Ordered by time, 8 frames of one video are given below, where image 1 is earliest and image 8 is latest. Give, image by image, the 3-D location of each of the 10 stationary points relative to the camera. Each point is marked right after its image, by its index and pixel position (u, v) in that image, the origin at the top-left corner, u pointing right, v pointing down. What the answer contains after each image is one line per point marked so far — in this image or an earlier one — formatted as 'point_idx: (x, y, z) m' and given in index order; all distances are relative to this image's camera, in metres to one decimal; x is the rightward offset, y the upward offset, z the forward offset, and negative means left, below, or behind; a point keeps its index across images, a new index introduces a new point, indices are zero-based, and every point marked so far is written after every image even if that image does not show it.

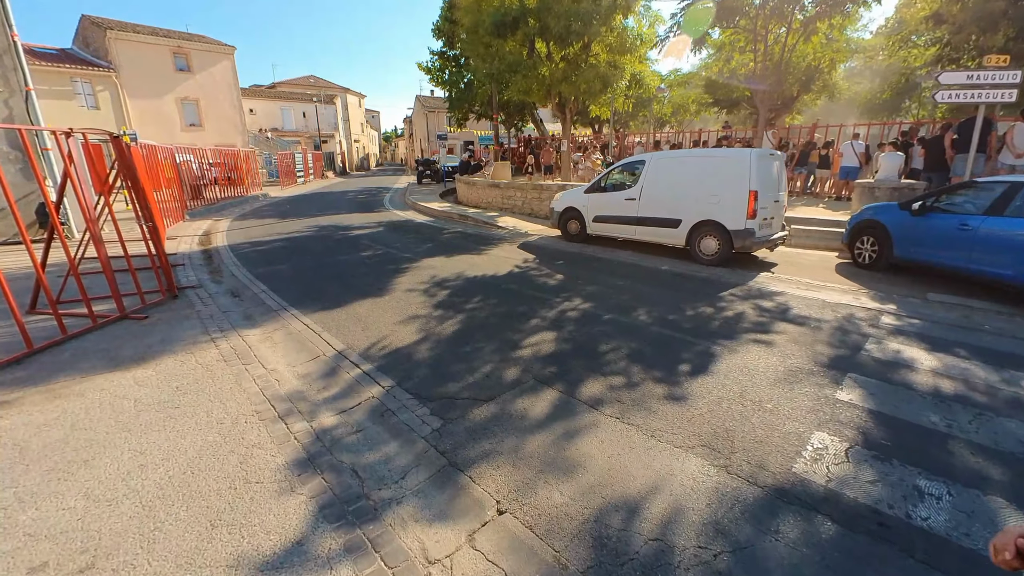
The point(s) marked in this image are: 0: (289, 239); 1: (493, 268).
0: (-5.2, +1.1, +10.7) m
1: (-0.3, +0.4, +7.8) m
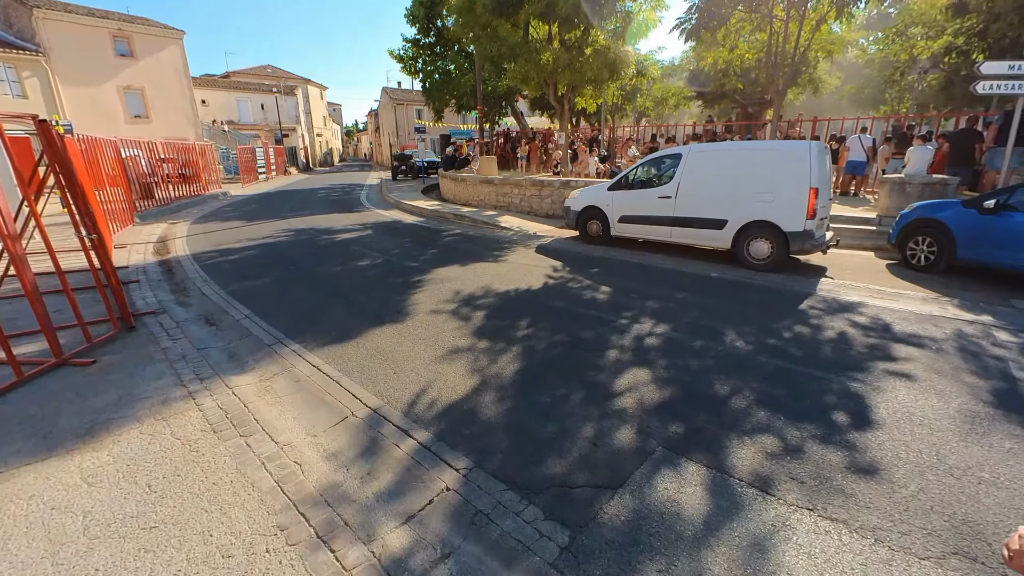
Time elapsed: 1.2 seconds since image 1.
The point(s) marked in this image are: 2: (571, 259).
0: (-4.9, +0.8, +9.2) m
1: (+0.2, +0.2, +6.7) m
2: (+1.0, +0.6, +8.0) m
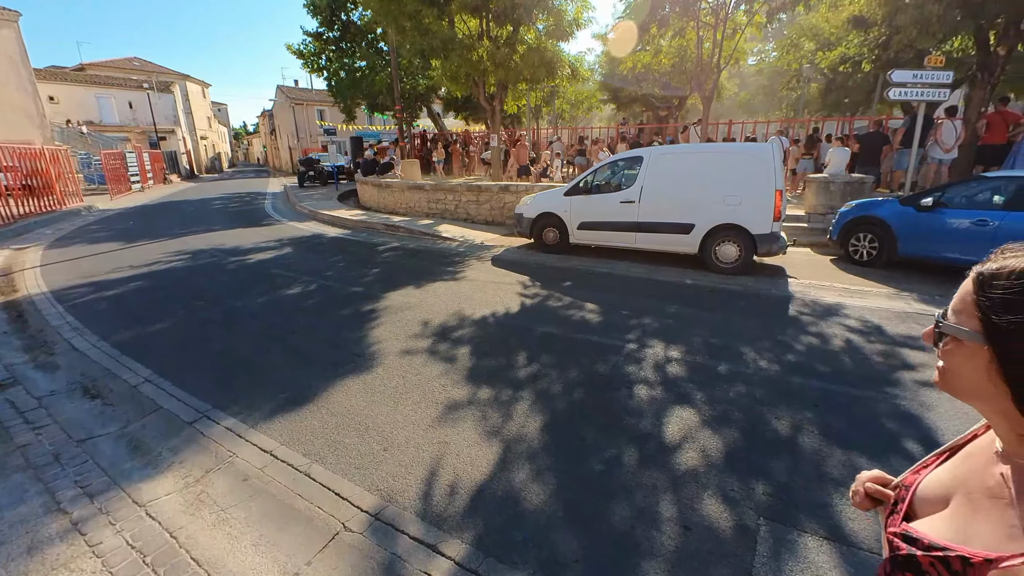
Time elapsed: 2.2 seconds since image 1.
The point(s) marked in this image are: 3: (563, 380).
0: (-5.7, +0.2, +7.4) m
1: (-0.2, -0.1, +5.8) m
2: (+0.3, +0.3, +7.3) m
3: (+0.4, -0.8, +3.9) m
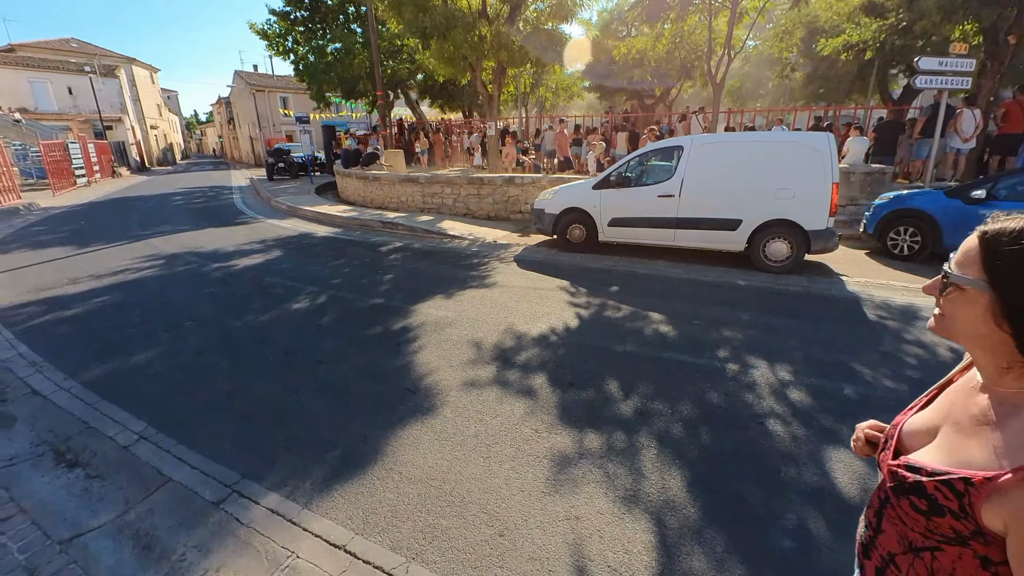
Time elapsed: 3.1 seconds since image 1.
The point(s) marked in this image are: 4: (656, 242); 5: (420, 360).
0: (-5.2, 0.0, +6.2) m
1: (+0.4, -0.2, +5.1) m
2: (+0.8, +0.2, +6.6) m
3: (+1.1, -0.9, +3.2) m
4: (+2.2, +0.7, +6.9) m
5: (-0.8, -0.6, +4.0) m
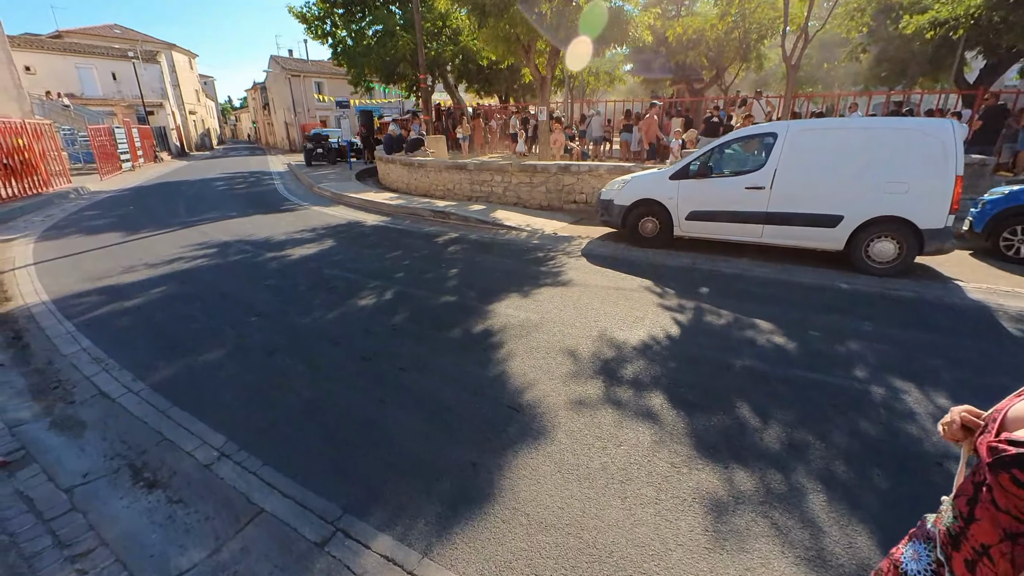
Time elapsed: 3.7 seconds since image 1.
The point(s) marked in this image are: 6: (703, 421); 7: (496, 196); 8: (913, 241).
0: (-4.3, +0.2, +6.0) m
1: (+1.2, -0.2, +4.6) m
2: (+1.7, +0.3, +6.1) m
3: (+1.9, -1.0, +2.7) m
4: (+3.1, +0.7, +6.3) m
5: (0.0, -0.6, +3.5) m
6: (+1.2, -0.8, +3.0) m
7: (-0.4, +2.1, +10.5) m
8: (+4.8, +0.6, +5.6) m
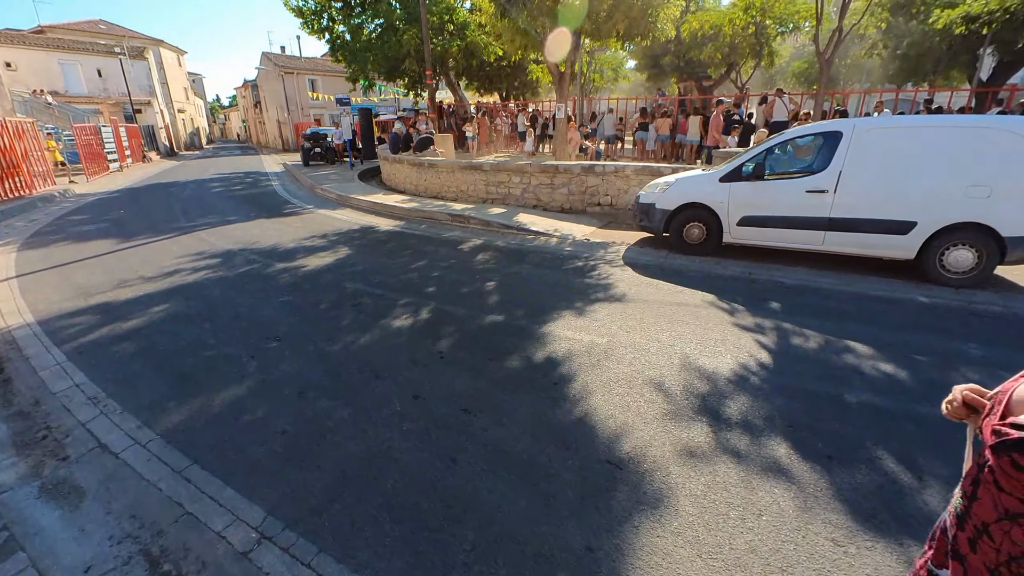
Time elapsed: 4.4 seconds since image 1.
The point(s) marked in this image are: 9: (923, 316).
0: (-3.8, 0.0, +5.4) m
1: (+1.7, -0.4, +4.1) m
2: (+2.2, +0.1, +5.6) m
3: (+2.4, -1.1, +2.2) m
4: (+3.6, +0.5, +5.8) m
5: (+0.5, -0.8, +3.0) m
6: (+1.8, -1.0, +2.5) m
7: (0.0, +1.9, +10.0) m
8: (+5.3, +0.4, +5.1) m
9: (+4.0, -0.3, +4.5) m
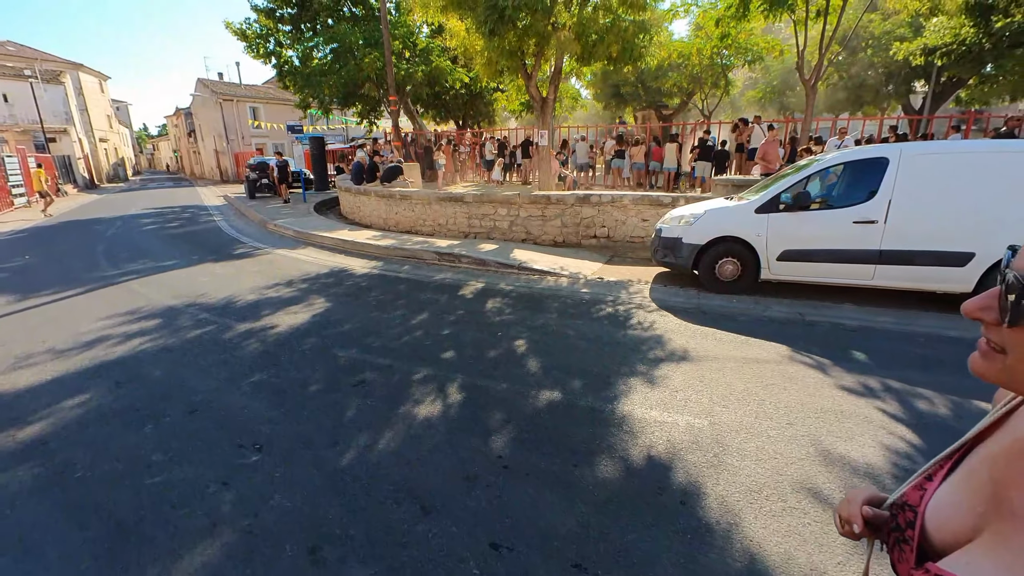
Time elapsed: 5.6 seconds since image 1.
0: (-3.5, -0.7, +4.0) m
1: (+2.1, -0.8, +3.3) m
2: (+2.4, -0.4, +4.9) m
3: (+3.1, -1.4, +1.5) m
4: (+3.8, +0.1, +5.3) m
5: (+1.1, -1.2, +2.1) m
6: (+2.4, -1.3, +1.7) m
7: (-0.2, +1.1, +9.1) m
8: (+5.6, +0.1, +4.8) m
9: (+4.4, -0.6, +4.0) m
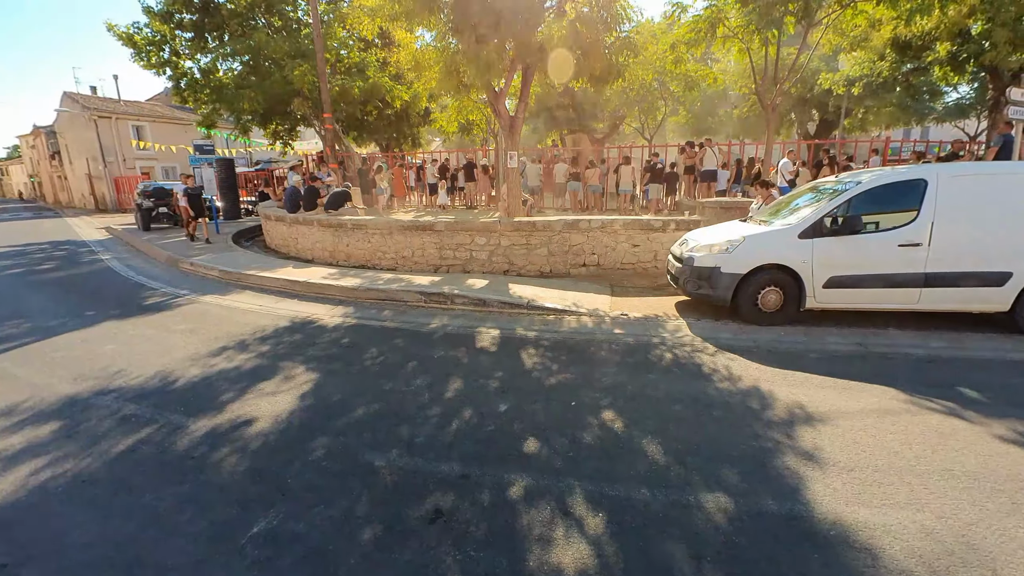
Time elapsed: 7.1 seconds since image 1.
0: (-2.8, -1.2, +2.4) m
1: (+2.9, -1.0, +2.8) m
2: (+2.9, -0.7, +4.4) m
3: (+4.2, -1.5, +1.1) m
4: (+4.1, -0.2, +5.0) m
5: (+2.1, -1.4, +1.4) m
6: (+3.4, -1.5, +1.2) m
7: (-0.6, +0.4, +8.1) m
8: (+5.9, -0.1, +4.8) m
9: (+4.9, -0.8, +3.8) m
